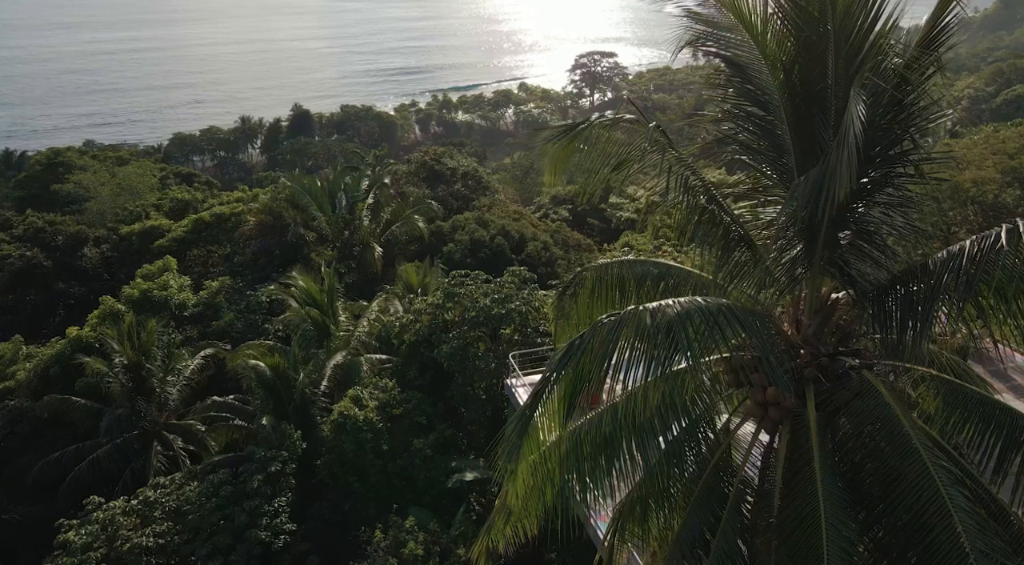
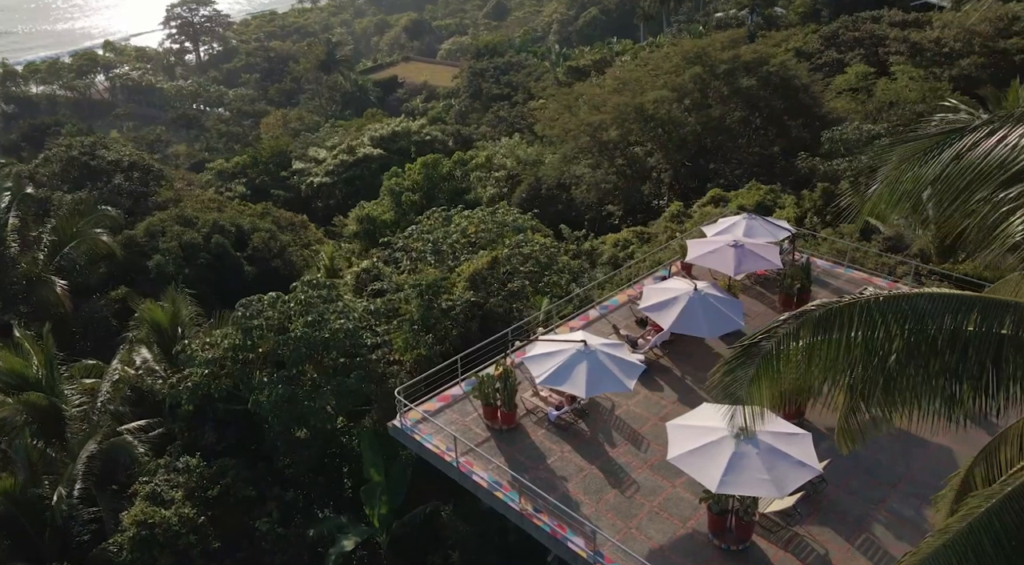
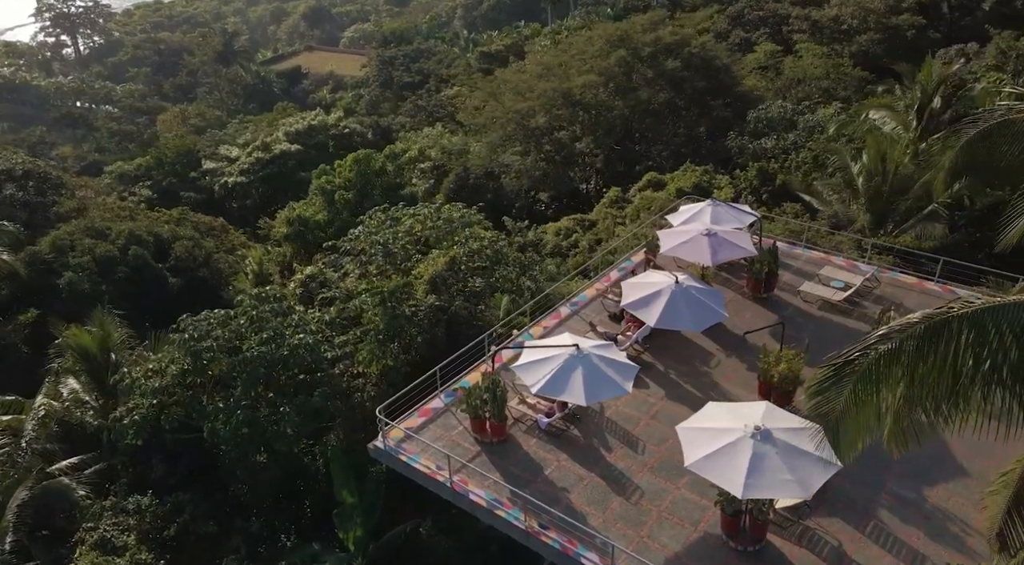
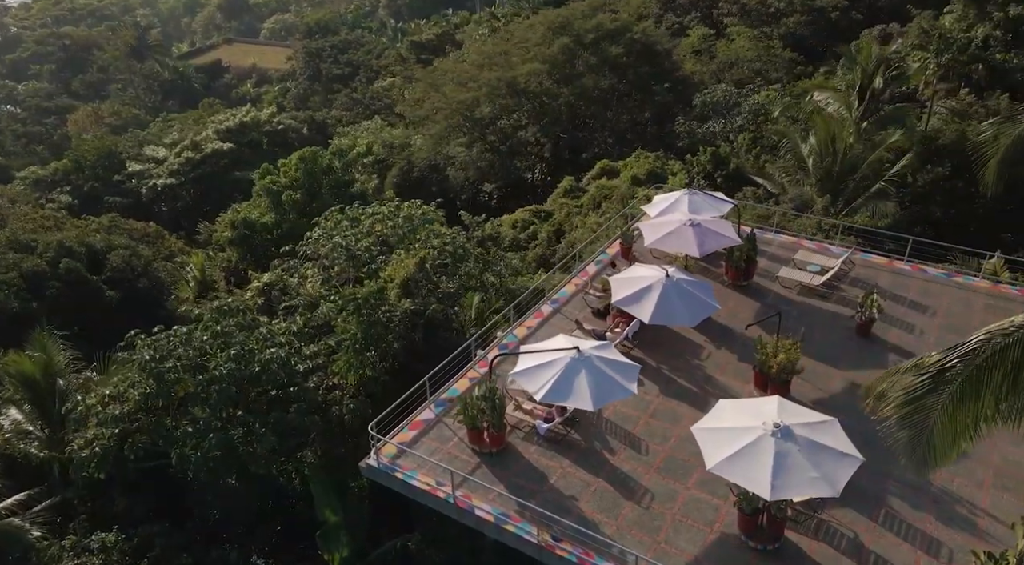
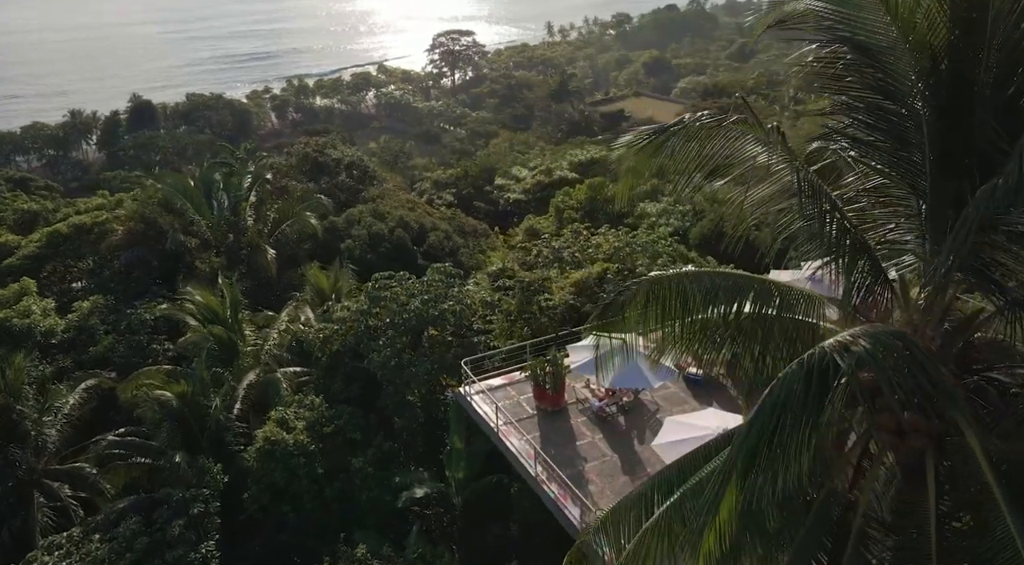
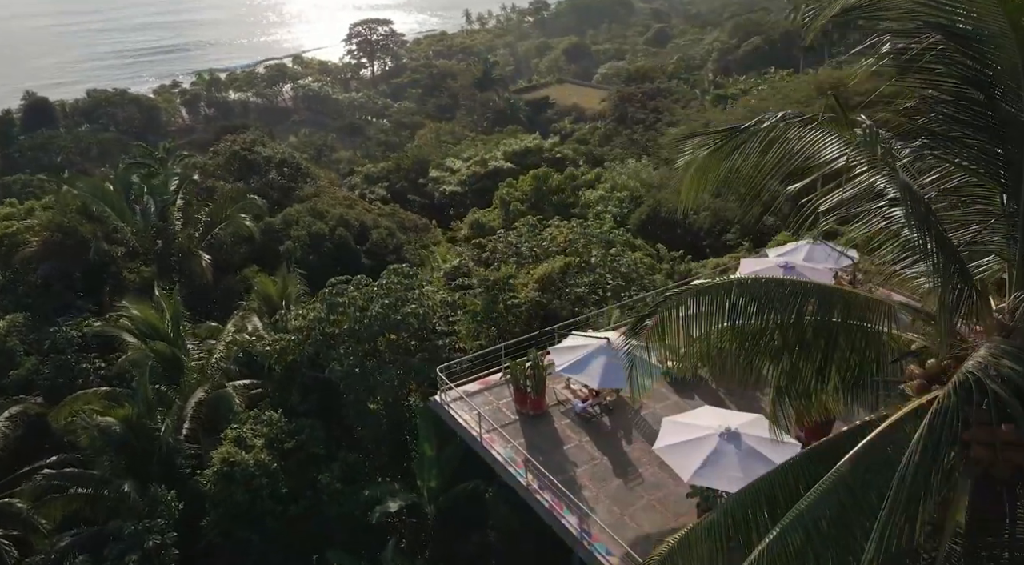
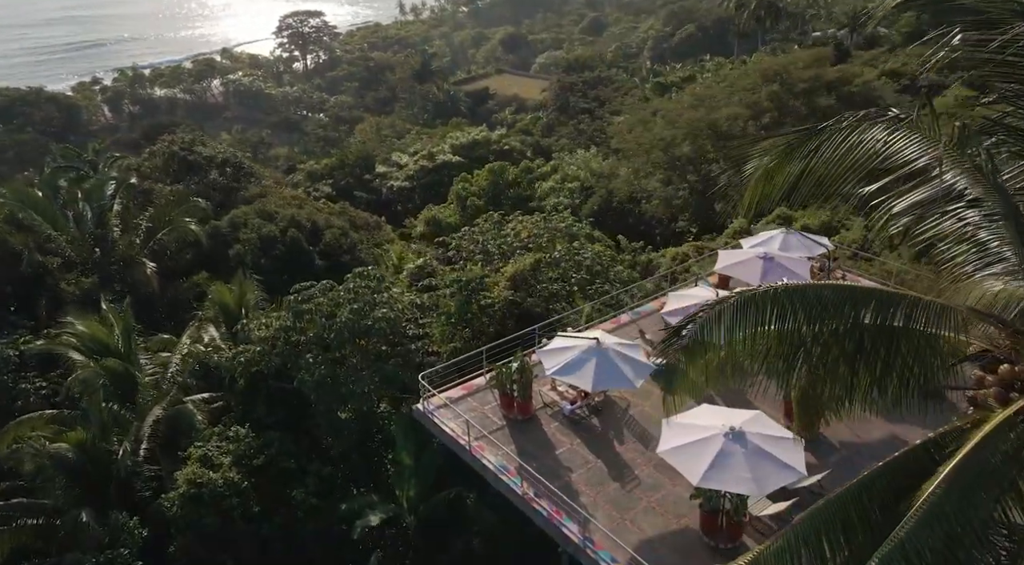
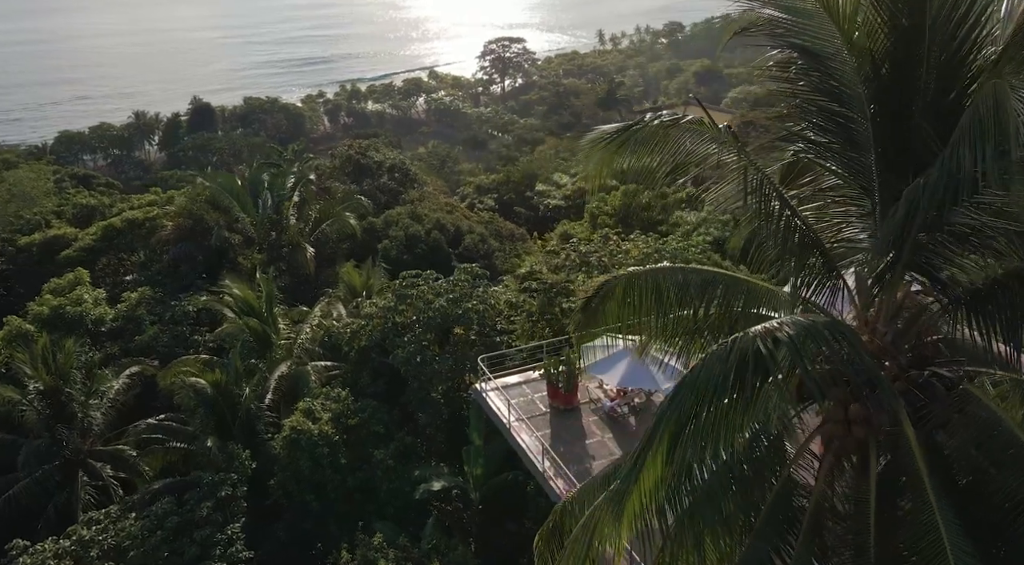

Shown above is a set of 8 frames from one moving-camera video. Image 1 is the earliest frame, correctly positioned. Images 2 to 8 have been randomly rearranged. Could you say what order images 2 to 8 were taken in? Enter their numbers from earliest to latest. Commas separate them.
8, 5, 6, 7, 2, 3, 4
